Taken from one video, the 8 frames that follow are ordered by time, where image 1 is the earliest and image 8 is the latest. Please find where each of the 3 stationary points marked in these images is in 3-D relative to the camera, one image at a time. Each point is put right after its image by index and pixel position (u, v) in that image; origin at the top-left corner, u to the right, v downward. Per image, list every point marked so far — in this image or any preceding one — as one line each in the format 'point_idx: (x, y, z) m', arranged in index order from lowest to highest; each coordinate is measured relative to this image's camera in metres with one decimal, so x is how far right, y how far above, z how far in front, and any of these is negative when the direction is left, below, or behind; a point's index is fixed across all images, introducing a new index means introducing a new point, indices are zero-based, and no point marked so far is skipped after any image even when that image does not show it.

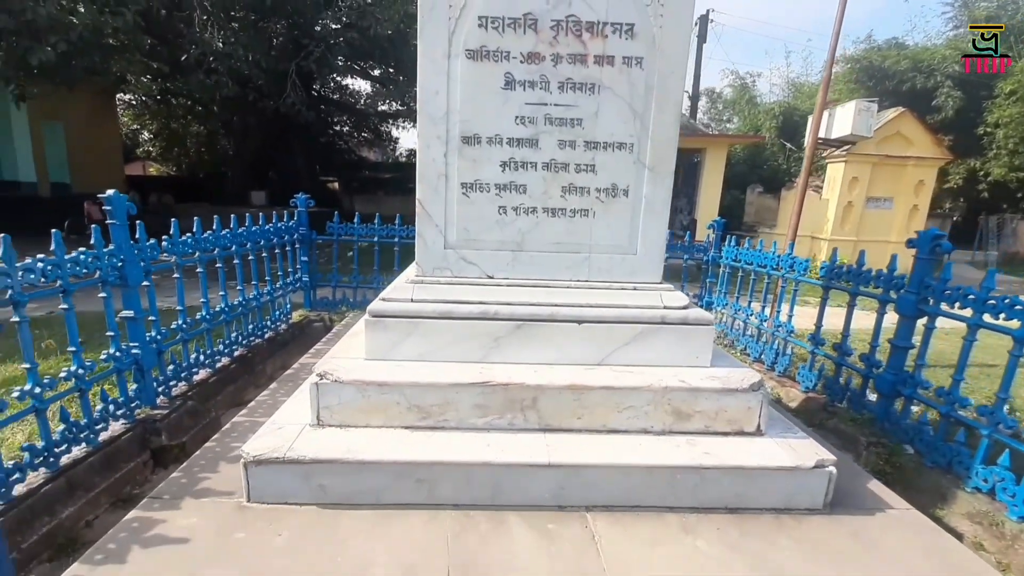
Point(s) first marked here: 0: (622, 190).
0: (+0.4, +0.4, +2.2) m
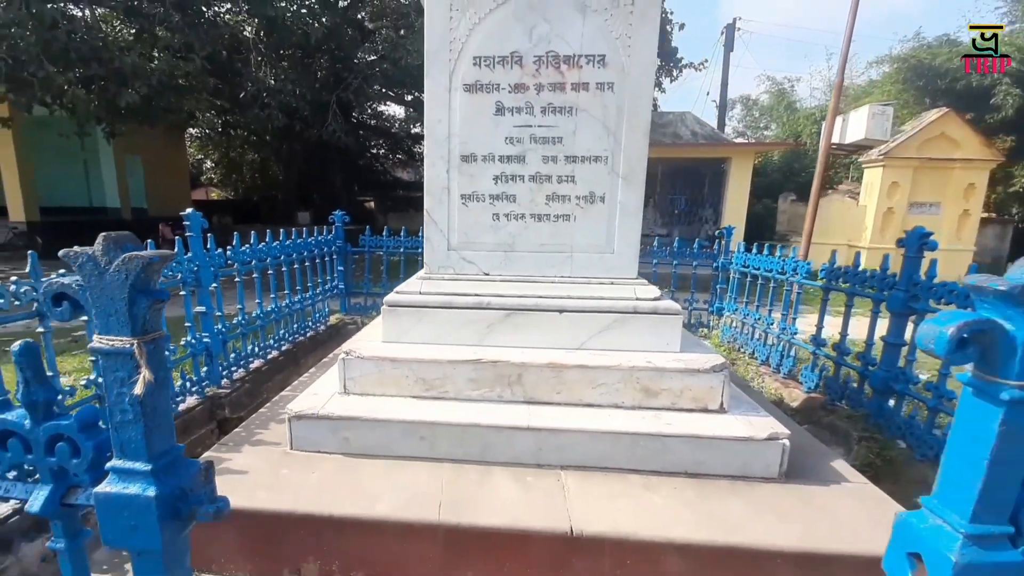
0: (+0.4, +0.4, +2.5) m
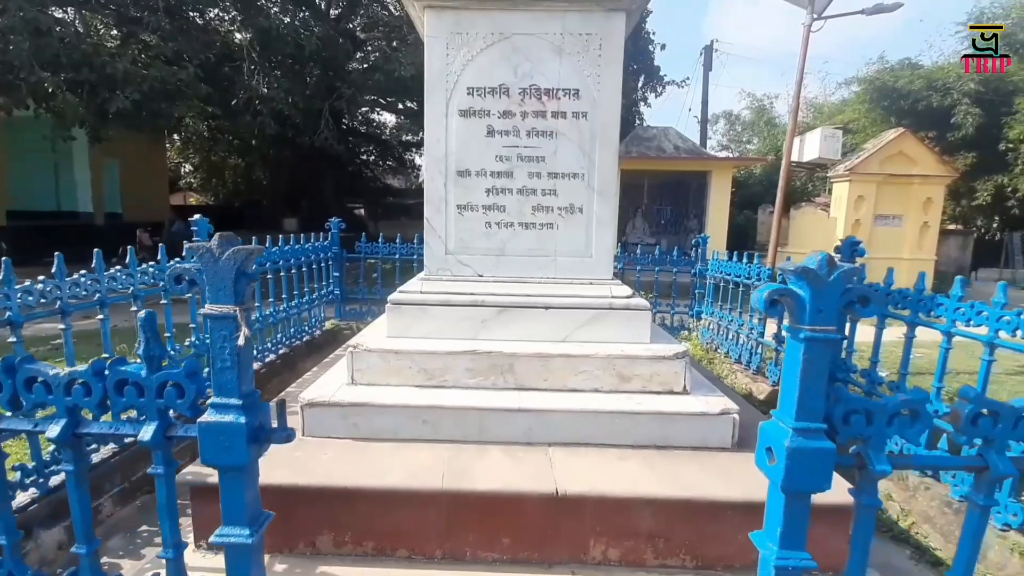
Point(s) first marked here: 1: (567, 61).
0: (+0.3, +0.4, +2.9) m
1: (+0.3, +1.0, +2.8) m
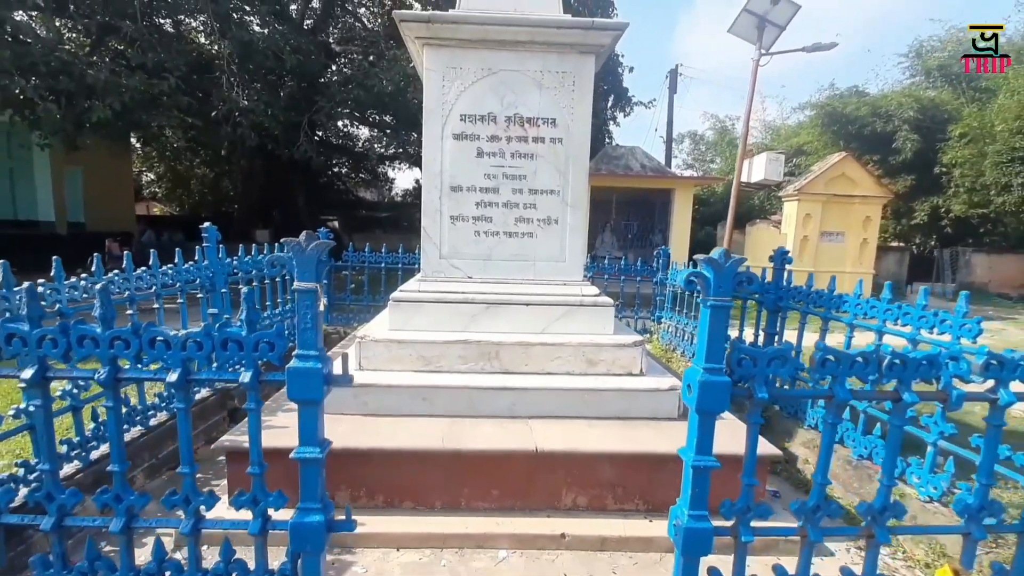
0: (+0.2, +0.4, +3.4) m
1: (+0.2, +1.0, +3.3) m
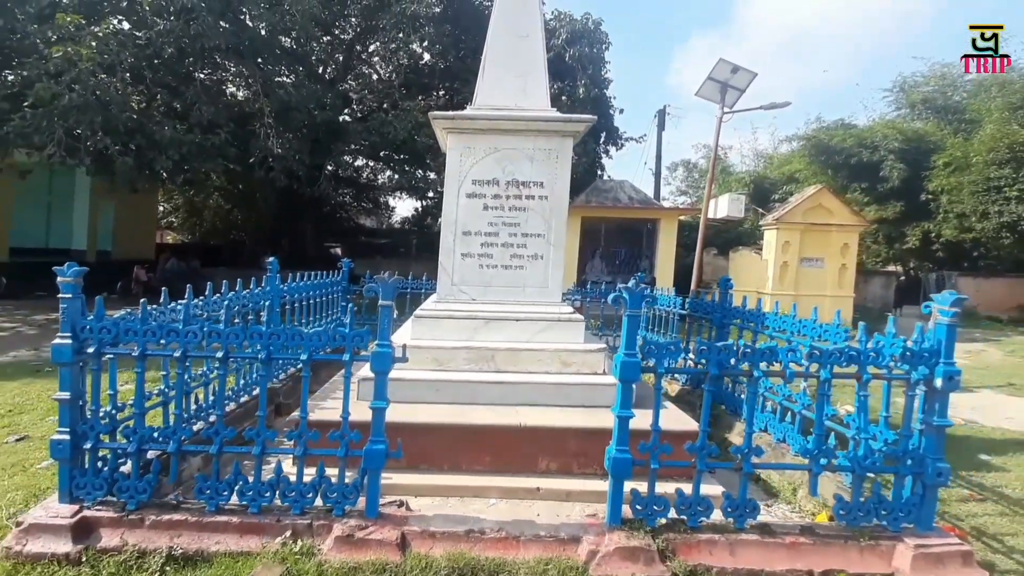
0: (+0.2, +0.2, +4.4) m
1: (+0.1, +0.9, +4.3) m
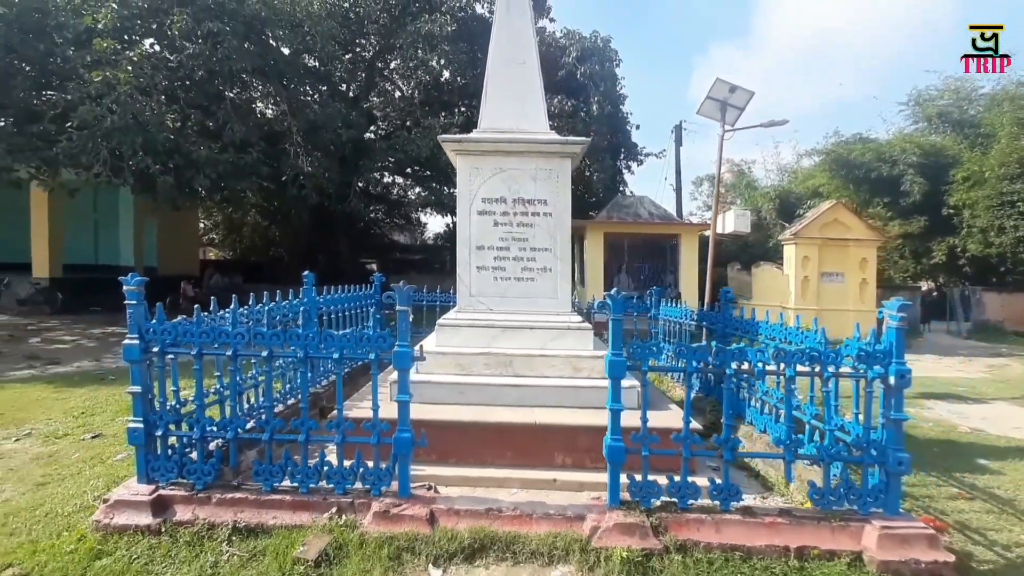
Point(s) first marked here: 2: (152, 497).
0: (+0.3, +0.1, +4.8) m
1: (+0.2, +0.8, +4.8) m
2: (-1.8, -1.1, +3.0) m
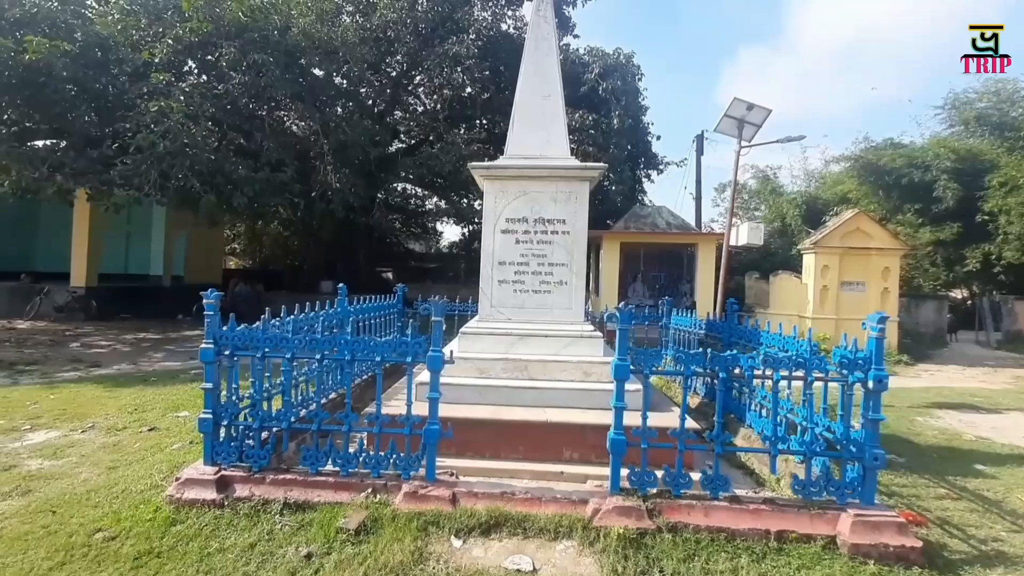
0: (+0.4, +0.1, +5.3) m
1: (+0.4, +0.7, +5.2) m
2: (-1.8, -1.1, +3.5) m
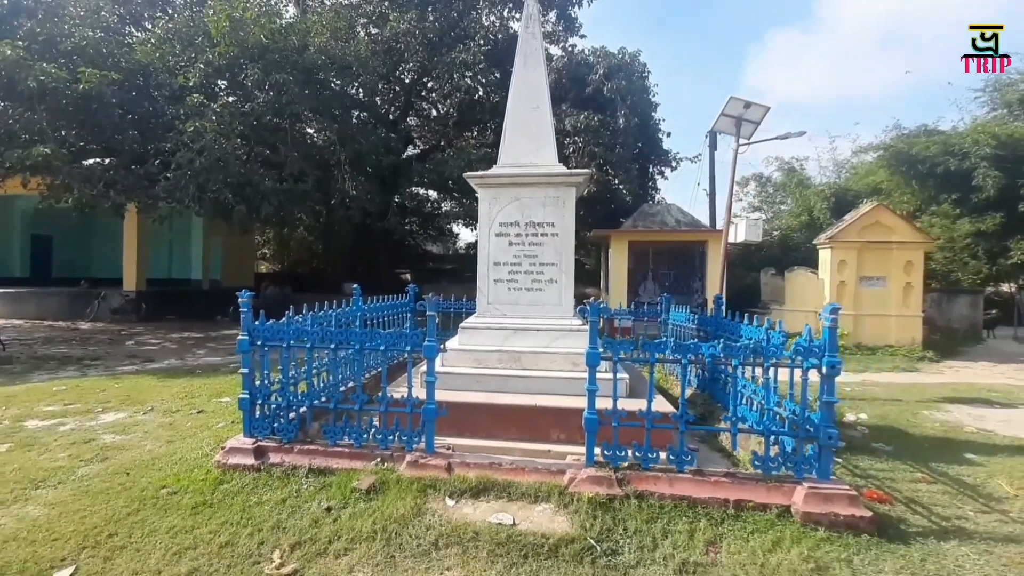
0: (+0.4, +0.1, +5.8) m
1: (+0.4, +0.7, +5.8) m
2: (-1.8, -1.1, +4.2) m
